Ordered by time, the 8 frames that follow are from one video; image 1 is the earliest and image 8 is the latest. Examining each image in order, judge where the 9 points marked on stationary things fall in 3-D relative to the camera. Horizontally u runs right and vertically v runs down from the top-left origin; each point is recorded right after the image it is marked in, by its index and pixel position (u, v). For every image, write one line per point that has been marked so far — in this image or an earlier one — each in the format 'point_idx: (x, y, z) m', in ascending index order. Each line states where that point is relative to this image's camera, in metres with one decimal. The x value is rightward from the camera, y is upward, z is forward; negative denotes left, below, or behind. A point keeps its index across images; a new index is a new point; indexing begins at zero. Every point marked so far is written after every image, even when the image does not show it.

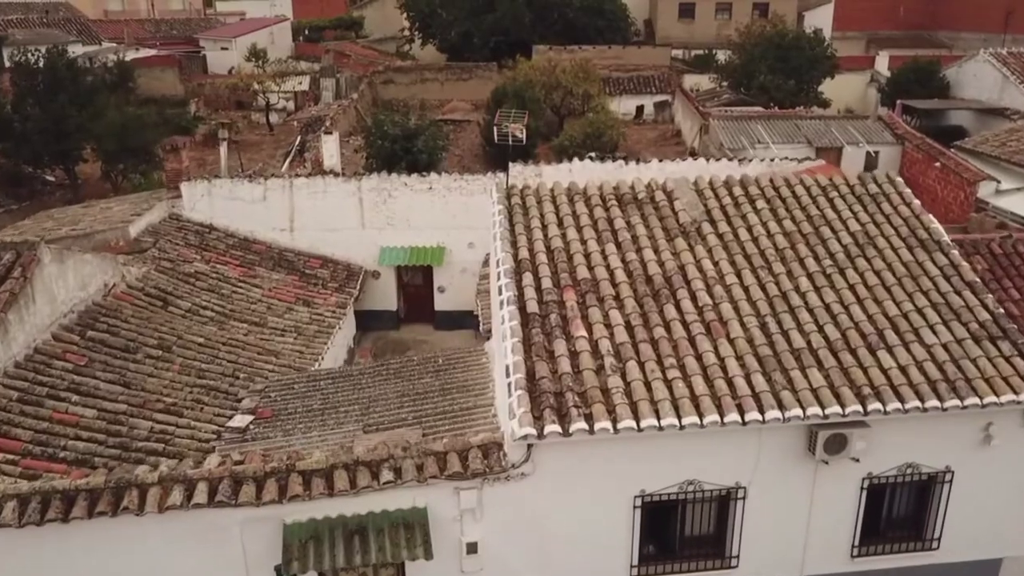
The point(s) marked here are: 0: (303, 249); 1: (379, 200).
0: (-3.8, +0.7, +15.3) m
1: (-2.4, +1.6, +15.0) m
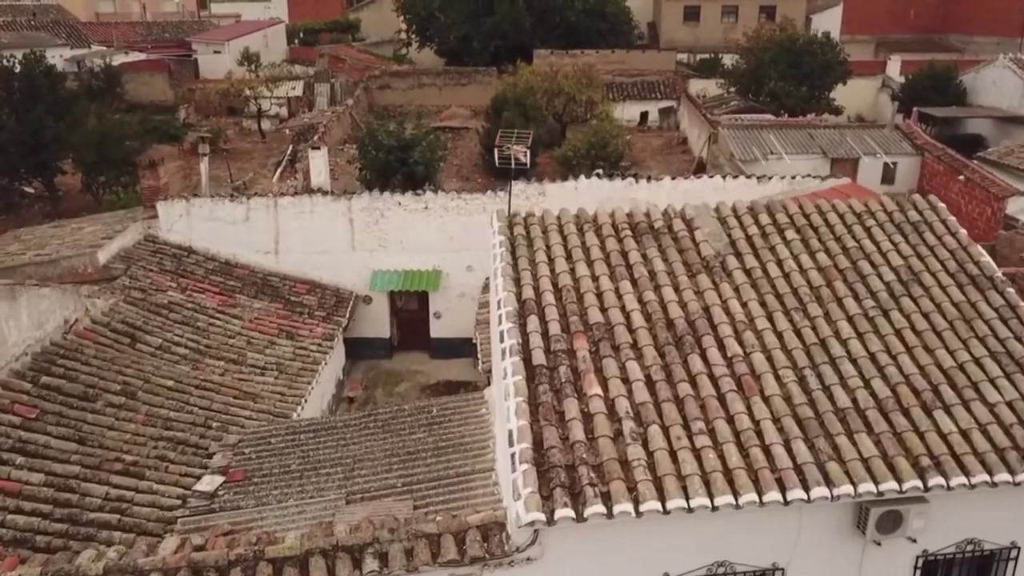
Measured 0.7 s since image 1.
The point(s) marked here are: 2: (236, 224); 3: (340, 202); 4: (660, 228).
0: (-3.8, +0.3, +14.2) m
1: (-2.4, +1.1, +13.9) m
2: (-4.6, +1.1, +13.9) m
3: (-2.8, +1.4, +13.8) m
4: (+1.7, +0.7, +9.5) m
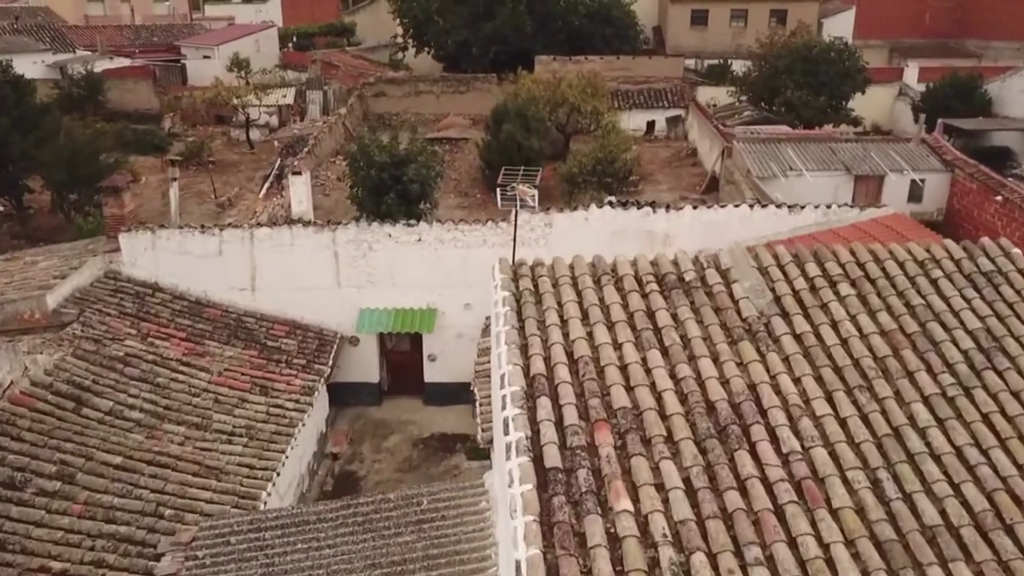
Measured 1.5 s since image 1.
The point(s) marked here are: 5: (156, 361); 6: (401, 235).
0: (-3.8, -0.4, +12.8) m
1: (-2.3, +0.5, +12.5) m
2: (-4.5, +0.4, +12.5) m
3: (-2.8, +0.8, +12.4) m
4: (+1.7, +0.1, +8.0) m
5: (-4.5, -0.9, +10.6) m
6: (-1.7, +0.8, +12.4) m
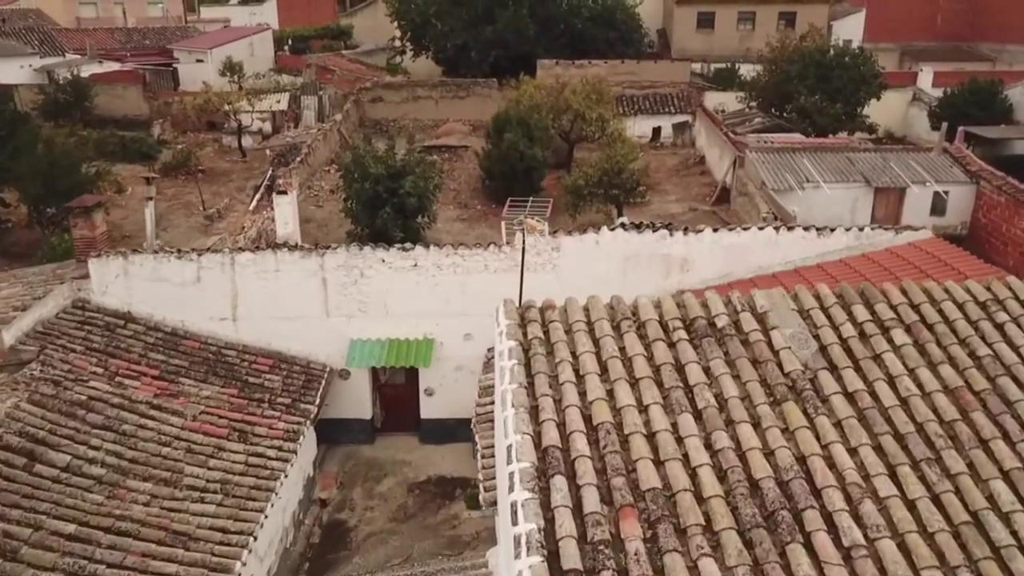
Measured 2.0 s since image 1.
0: (-3.7, -0.8, +11.8) m
1: (-2.3, +0.1, +11.5) m
2: (-4.5, 0.0, +11.4) m
3: (-2.7, +0.4, +11.4) m
4: (+1.8, -0.3, +7.0) m
5: (-4.5, -1.3, +9.6) m
6: (-1.6, +0.4, +11.4) m
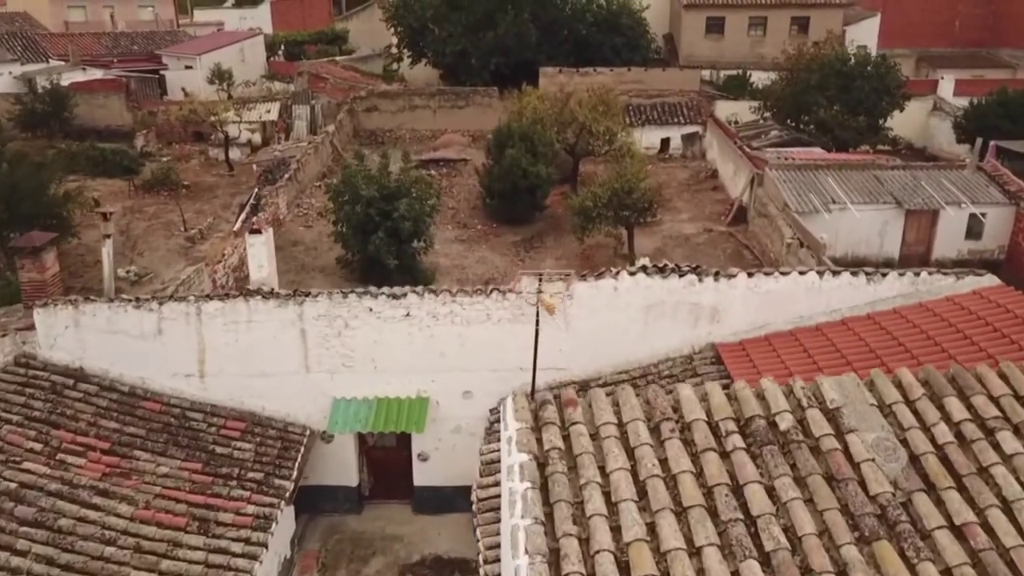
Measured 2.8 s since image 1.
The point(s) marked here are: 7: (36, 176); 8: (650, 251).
0: (-3.6, -1.4, +10.3) m
1: (-2.2, -0.5, +10.1) m
2: (-4.4, -0.6, +10.0) m
3: (-2.7, -0.2, +9.9) m
4: (+1.9, -1.0, +5.6) m
5: (-4.4, -2.0, +8.2) m
6: (-1.5, -0.2, +9.9) m
7: (-9.8, +2.3, +17.2) m
8: (+3.3, +0.9, +19.7) m
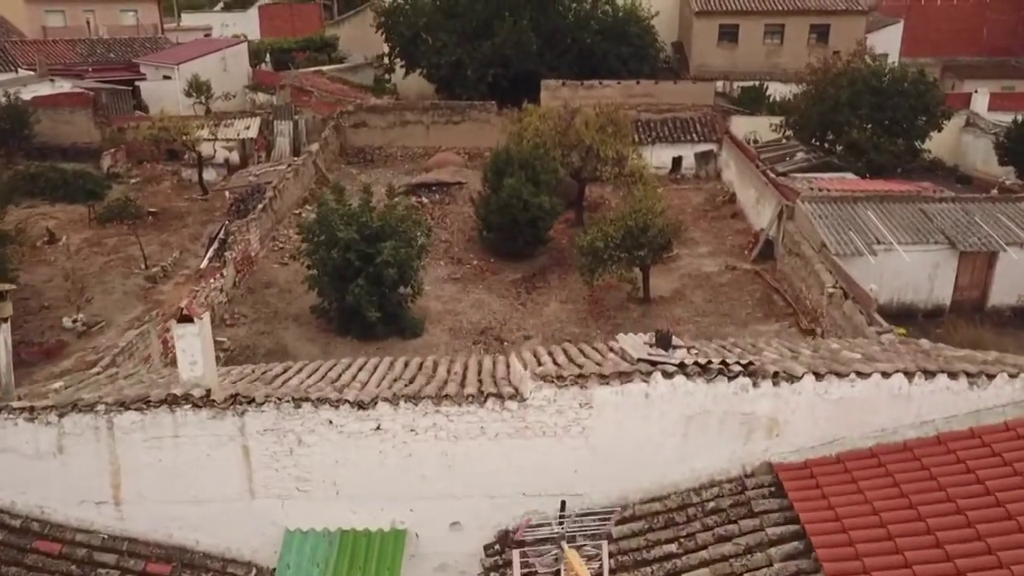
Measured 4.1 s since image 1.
0: (-3.6, -2.4, +8.1) m
1: (-2.2, -1.5, +7.9) m
2: (-4.4, -1.6, +7.8) m
3: (-2.7, -1.2, +7.7) m
4: (+1.9, -2.0, +3.4) m
5: (-4.4, -3.0, +5.9) m
6: (-1.5, -1.2, +7.7) m
7: (-9.8, +1.3, +14.9) m
8: (+3.3, -0.1, +17.5) m
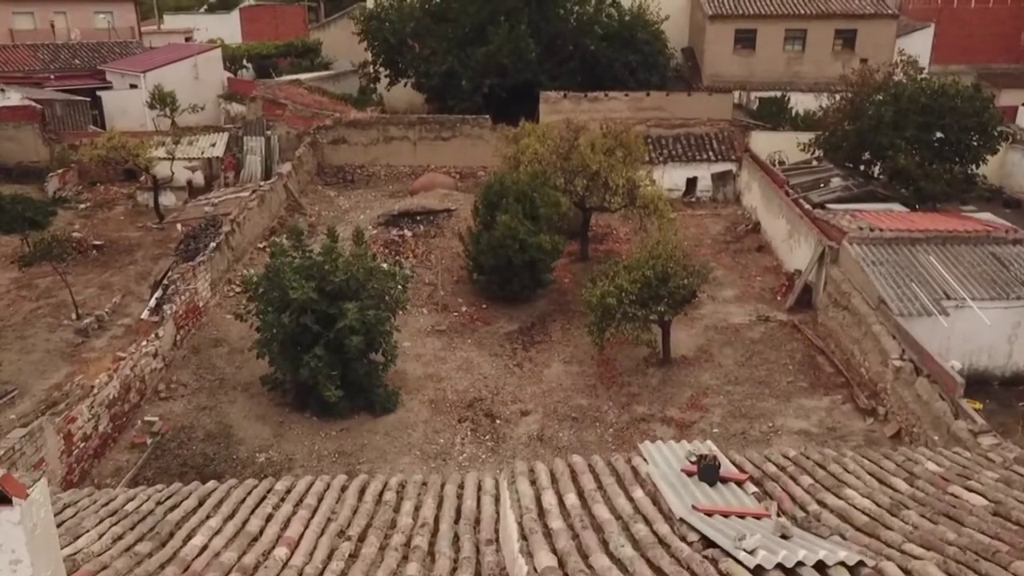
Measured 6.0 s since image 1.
0: (-3.7, -3.4, +5.4) m
1: (-2.3, -2.5, +5.1) m
2: (-4.5, -2.6, +5.0) m
3: (-2.7, -2.3, +5.0) m
4: (+1.8, -3.0, +0.6) m
5: (-4.5, -4.0, +3.2) m
6: (-1.6, -2.3, +5.0) m
7: (-9.9, +0.3, +12.2) m
8: (+3.2, -1.1, +14.7) m
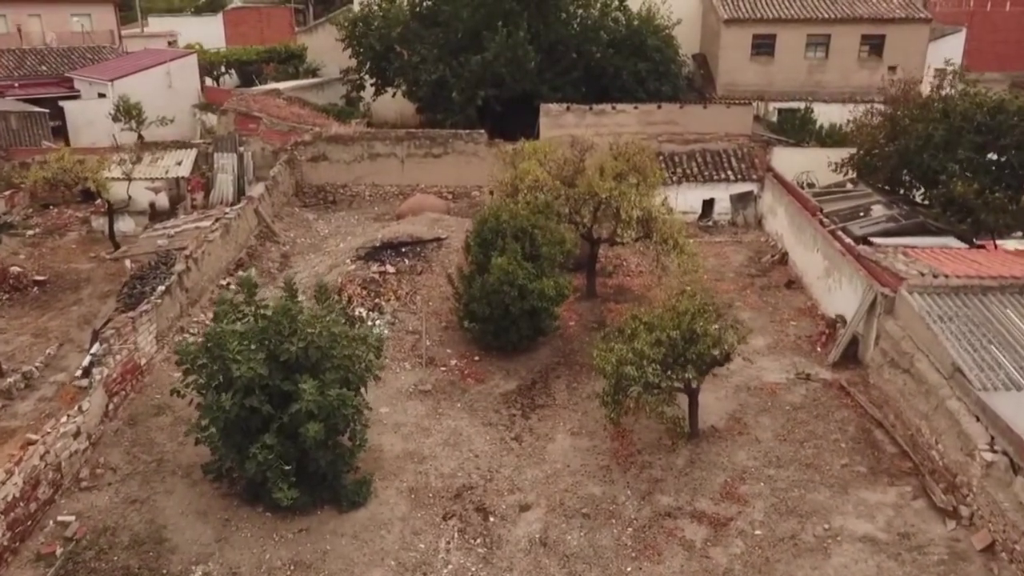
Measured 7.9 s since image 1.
0: (-3.7, -4.3, +3.0) m
1: (-2.3, -3.4, +2.8) m
2: (-4.5, -3.5, +2.7) m
3: (-2.8, -3.1, +2.6) m
4: (+1.8, -3.8, -1.7) m
5: (-4.5, -4.8, +0.8) m
6: (-1.6, -3.1, +2.6) m
7: (-9.9, -0.6, +9.8) m
8: (+3.1, -2.0, +12.4) m
